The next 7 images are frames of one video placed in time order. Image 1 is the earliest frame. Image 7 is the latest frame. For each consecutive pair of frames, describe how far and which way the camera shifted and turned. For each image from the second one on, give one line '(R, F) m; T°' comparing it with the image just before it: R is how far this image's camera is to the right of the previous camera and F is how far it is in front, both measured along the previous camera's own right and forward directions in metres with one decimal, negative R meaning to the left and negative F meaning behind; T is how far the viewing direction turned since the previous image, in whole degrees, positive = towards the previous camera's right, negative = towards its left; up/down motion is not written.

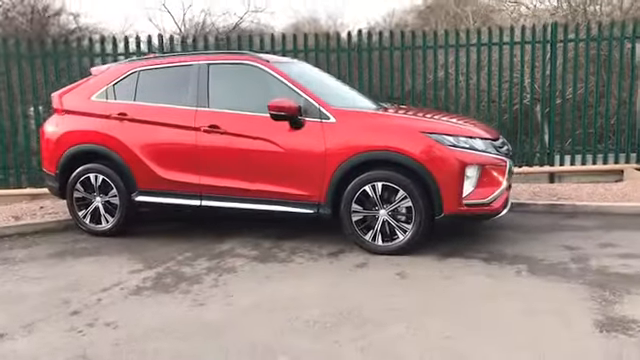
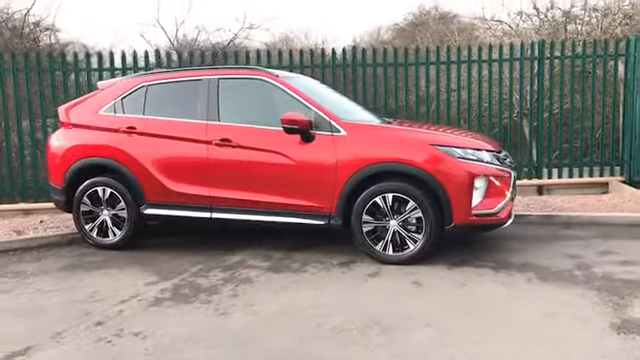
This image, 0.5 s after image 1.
(-0.4, -0.1) m; +2°
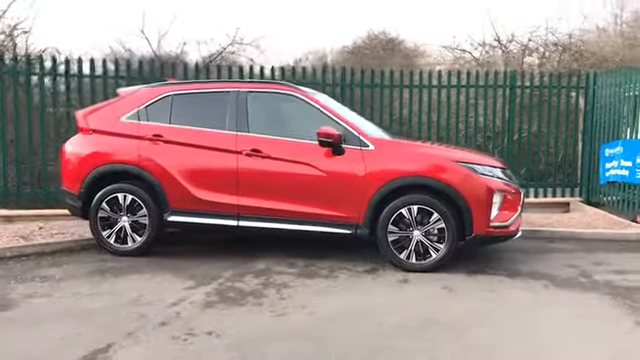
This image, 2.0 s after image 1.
(-1.1, -0.3) m; +7°
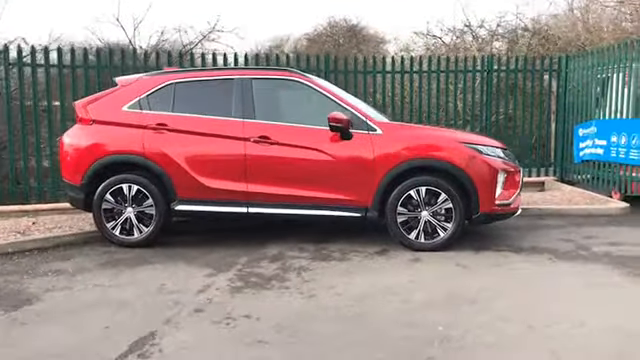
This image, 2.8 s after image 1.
(-0.6, -0.1) m; +4°
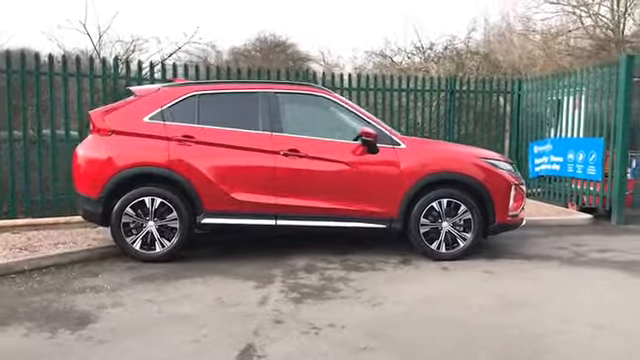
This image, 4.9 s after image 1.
(-1.4, -0.1) m; +9°
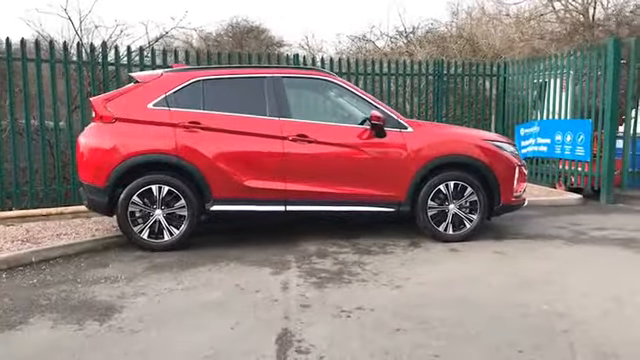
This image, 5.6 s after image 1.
(-0.5, 0.0) m; +3°
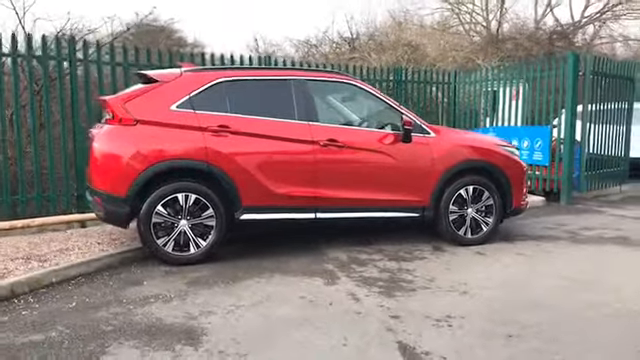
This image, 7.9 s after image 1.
(-1.6, +0.3) m; +11°
